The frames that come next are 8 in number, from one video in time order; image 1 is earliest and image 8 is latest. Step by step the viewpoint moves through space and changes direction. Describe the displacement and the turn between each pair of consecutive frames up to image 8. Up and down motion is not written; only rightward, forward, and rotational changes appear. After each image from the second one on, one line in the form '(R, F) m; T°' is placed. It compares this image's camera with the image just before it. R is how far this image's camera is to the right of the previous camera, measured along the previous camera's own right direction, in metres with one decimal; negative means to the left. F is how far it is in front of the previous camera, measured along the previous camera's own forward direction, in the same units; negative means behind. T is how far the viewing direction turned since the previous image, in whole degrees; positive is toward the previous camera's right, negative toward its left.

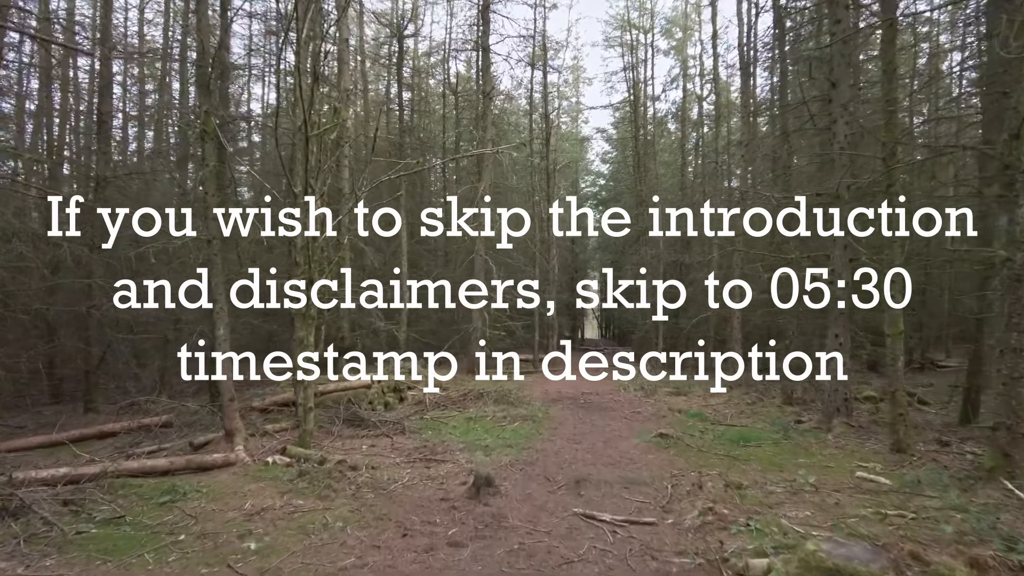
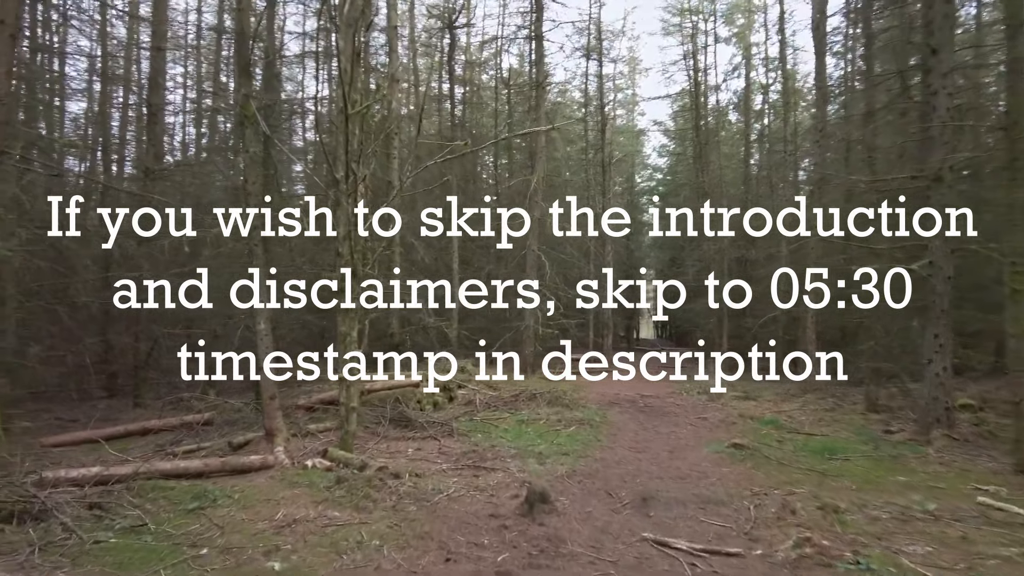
(-0.1, +0.8) m; -5°
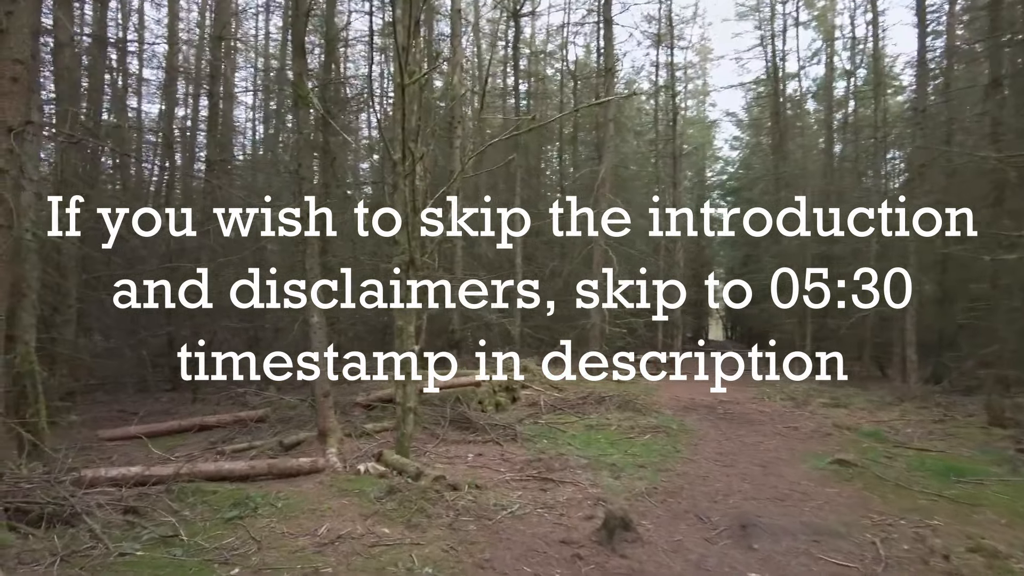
(-0.1, +0.9) m; -5°
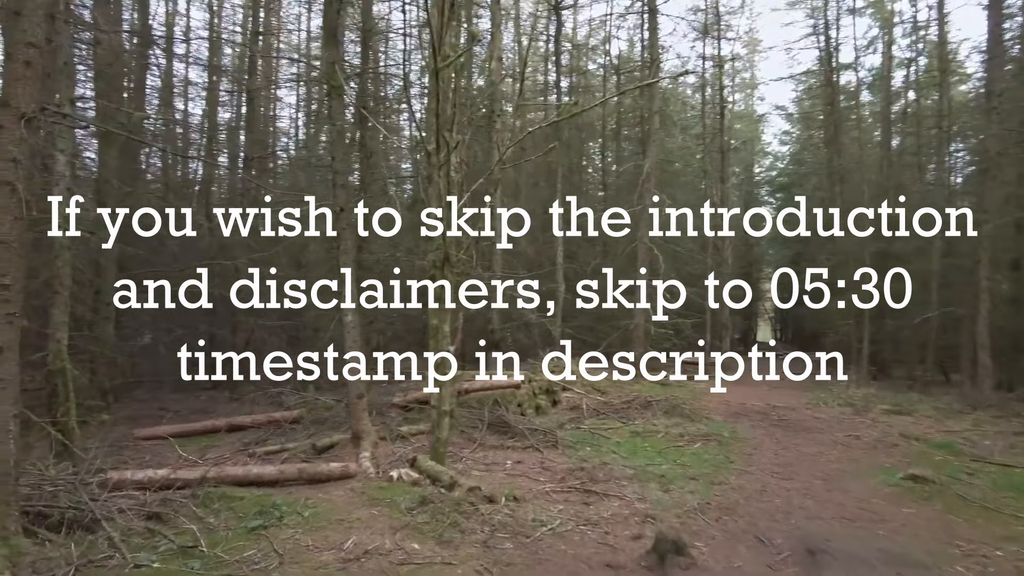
(0.0, +0.5) m; -4°
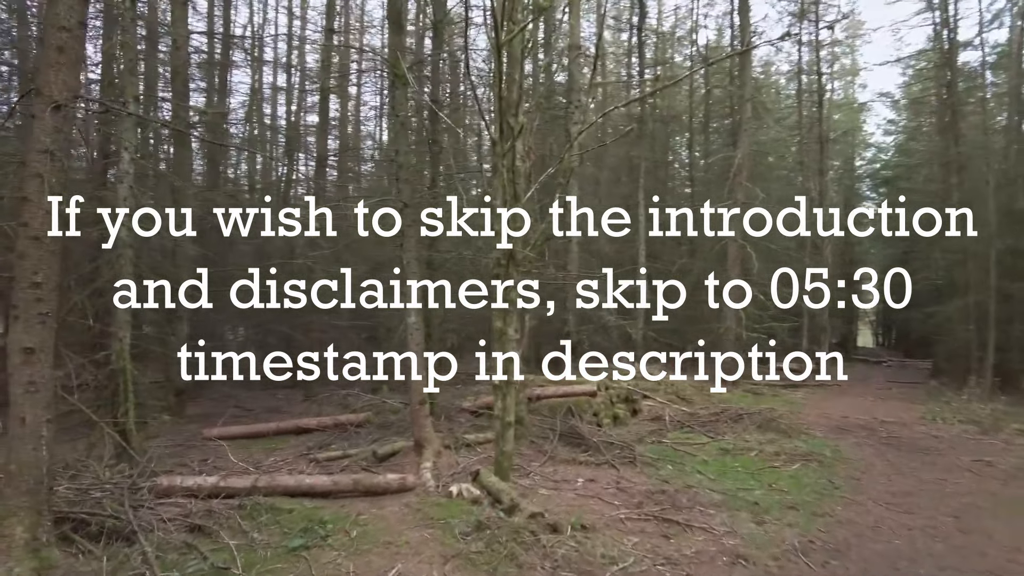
(+0.1, +0.7) m; -7°
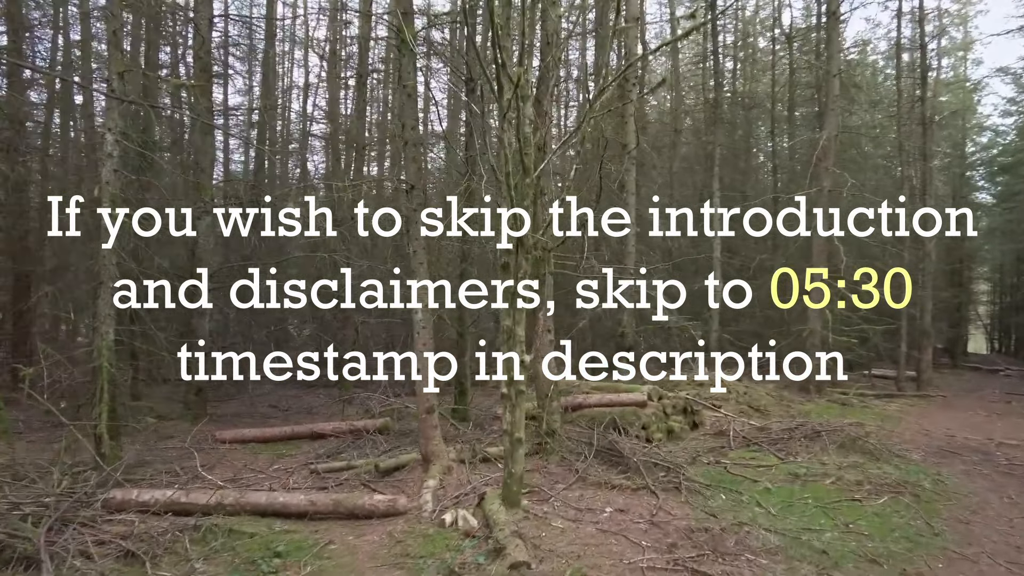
(+0.7, +1.2) m; -7°
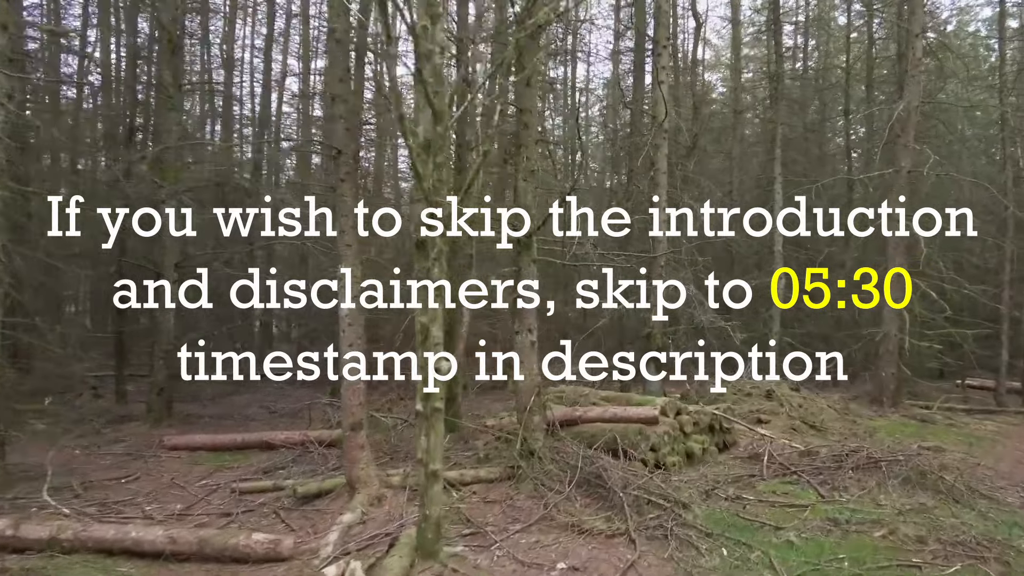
(+1.2, +1.6) m; -7°
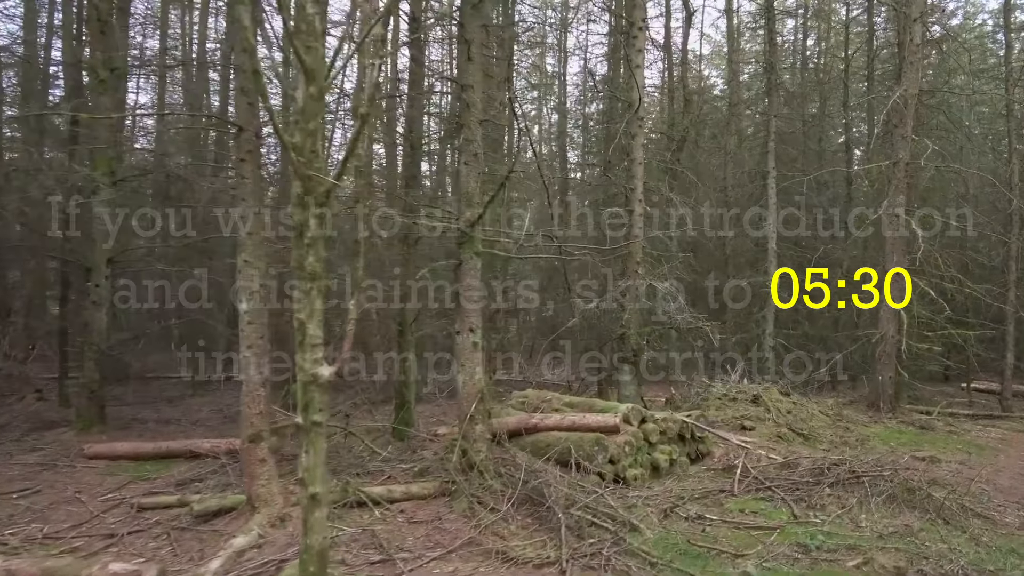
(+0.7, +0.7) m; -1°
